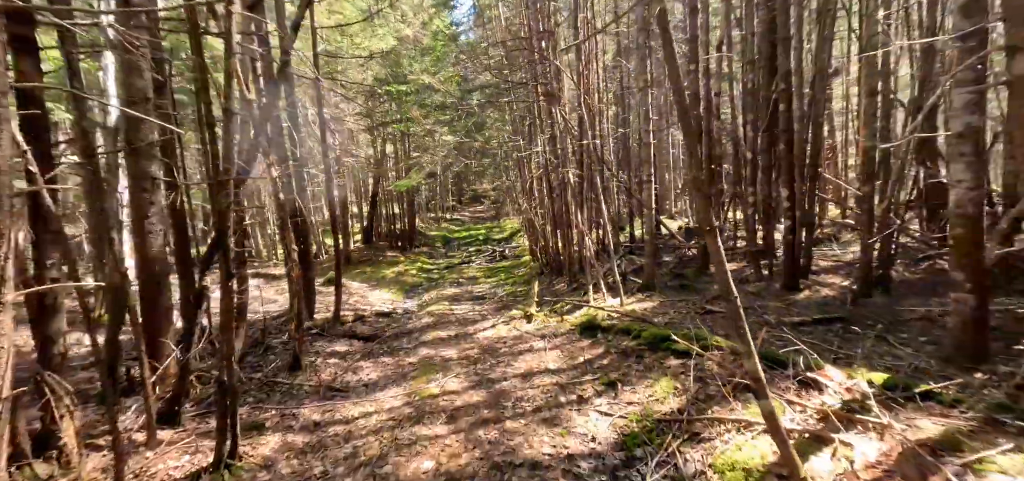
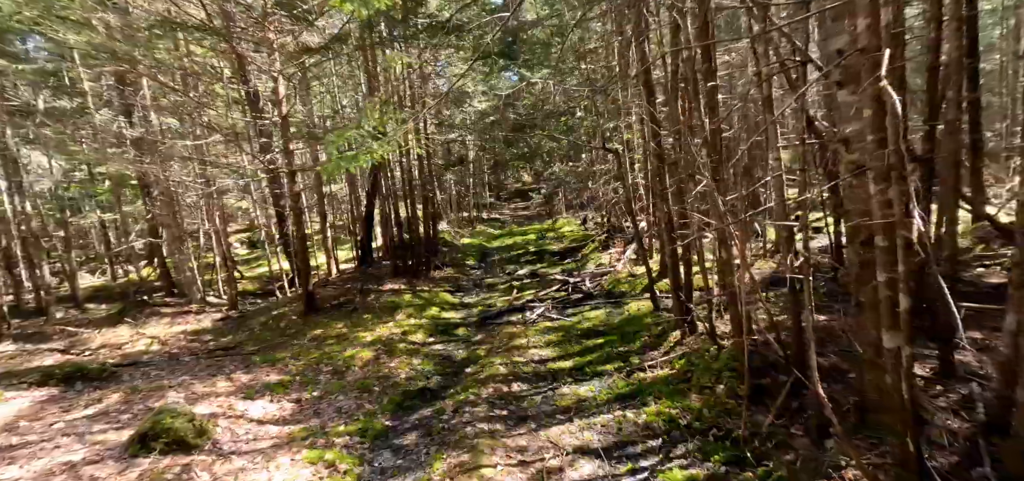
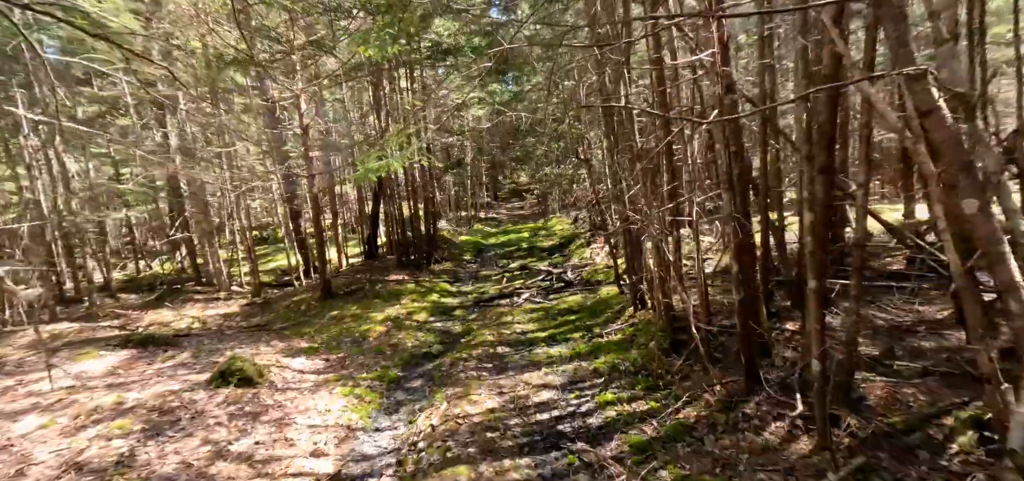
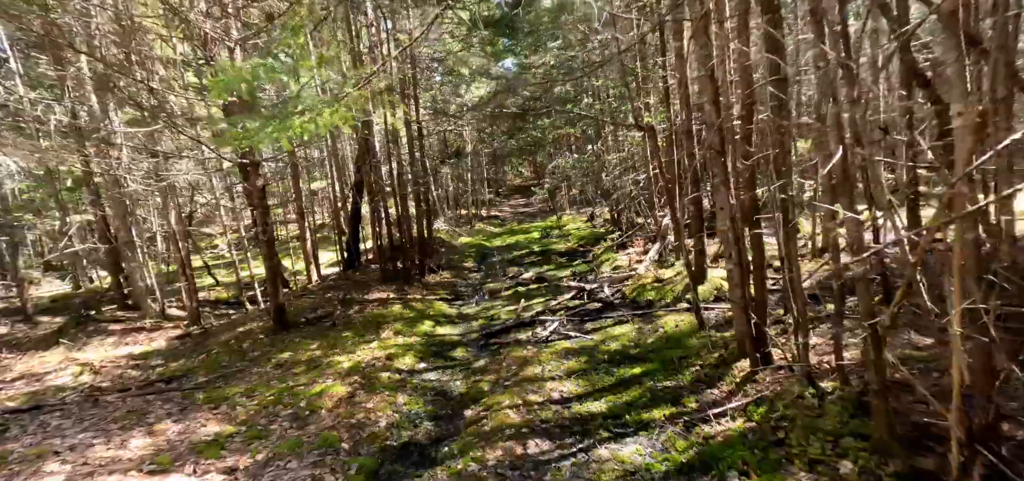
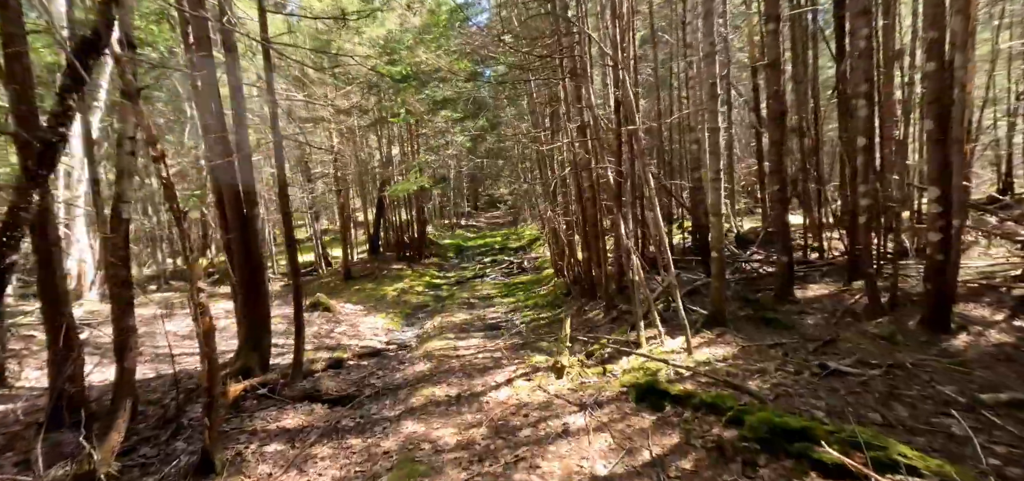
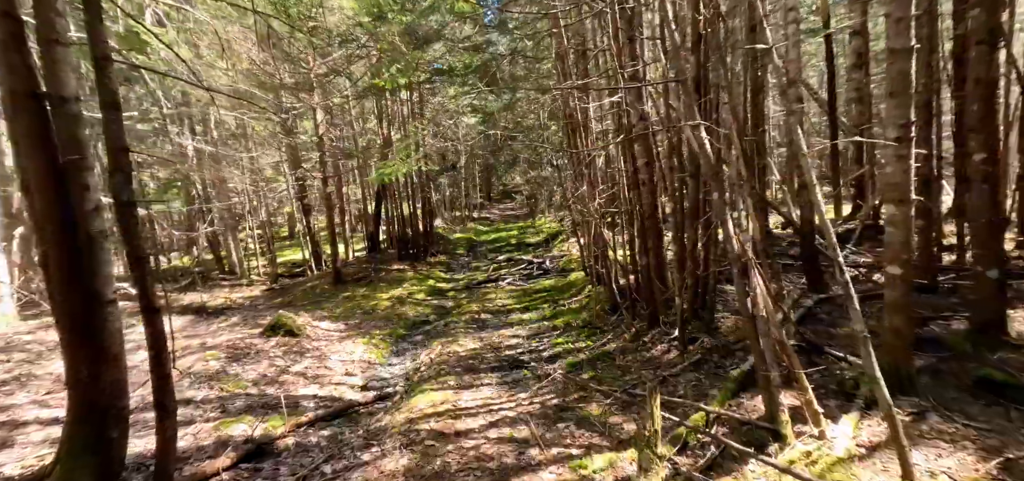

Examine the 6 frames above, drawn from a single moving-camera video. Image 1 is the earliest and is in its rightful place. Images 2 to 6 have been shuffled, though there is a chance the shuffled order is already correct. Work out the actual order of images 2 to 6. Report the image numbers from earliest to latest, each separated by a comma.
5, 6, 3, 2, 4
